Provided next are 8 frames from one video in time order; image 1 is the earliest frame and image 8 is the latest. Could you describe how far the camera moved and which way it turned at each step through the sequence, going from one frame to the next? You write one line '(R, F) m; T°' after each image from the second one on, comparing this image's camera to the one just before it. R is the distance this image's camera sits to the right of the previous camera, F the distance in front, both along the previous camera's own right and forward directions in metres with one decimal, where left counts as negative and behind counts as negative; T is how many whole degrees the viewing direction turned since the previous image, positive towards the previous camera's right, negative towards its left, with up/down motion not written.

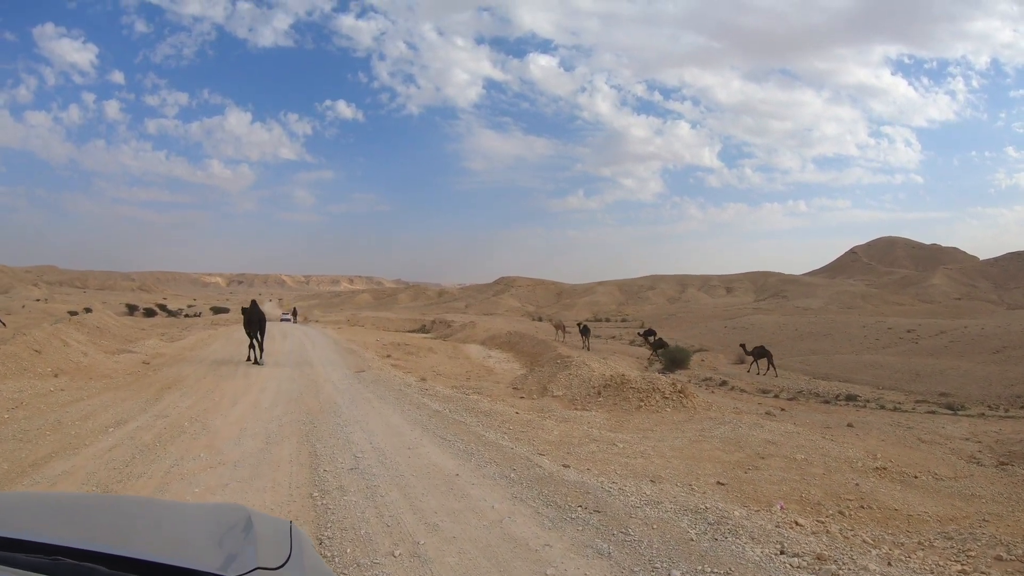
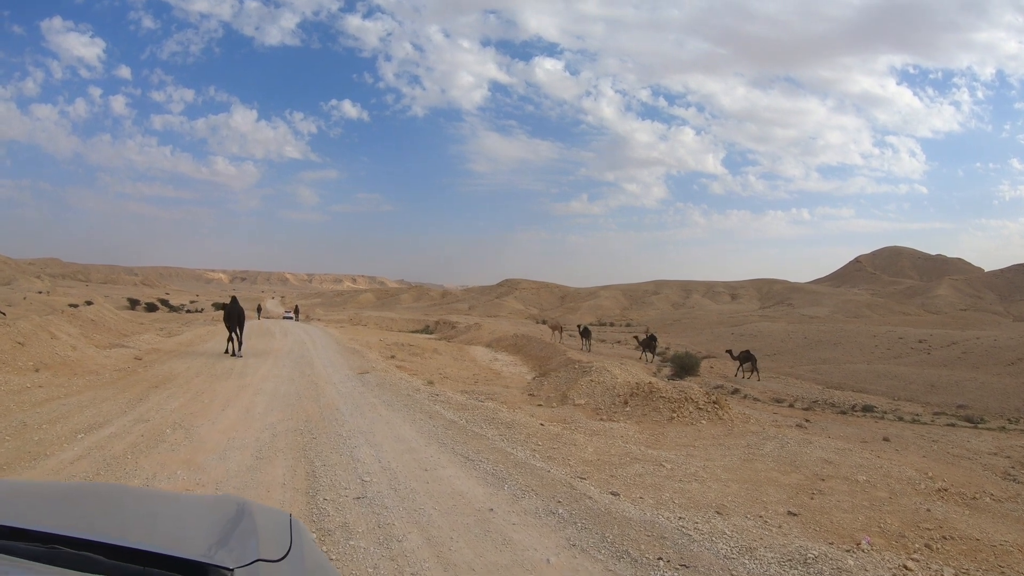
(-0.2, +0.7) m; 0°
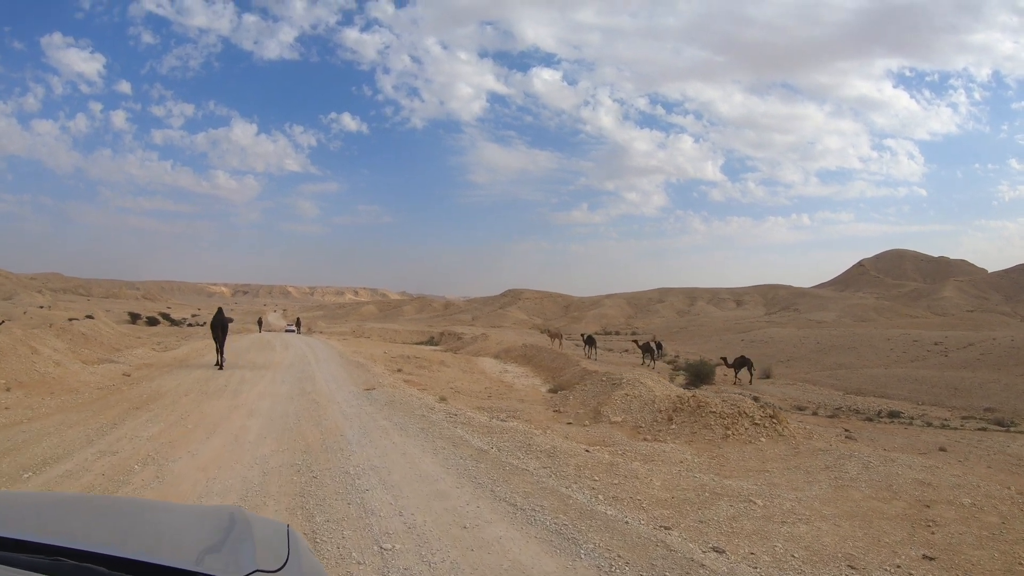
(-0.3, +0.9) m; 0°
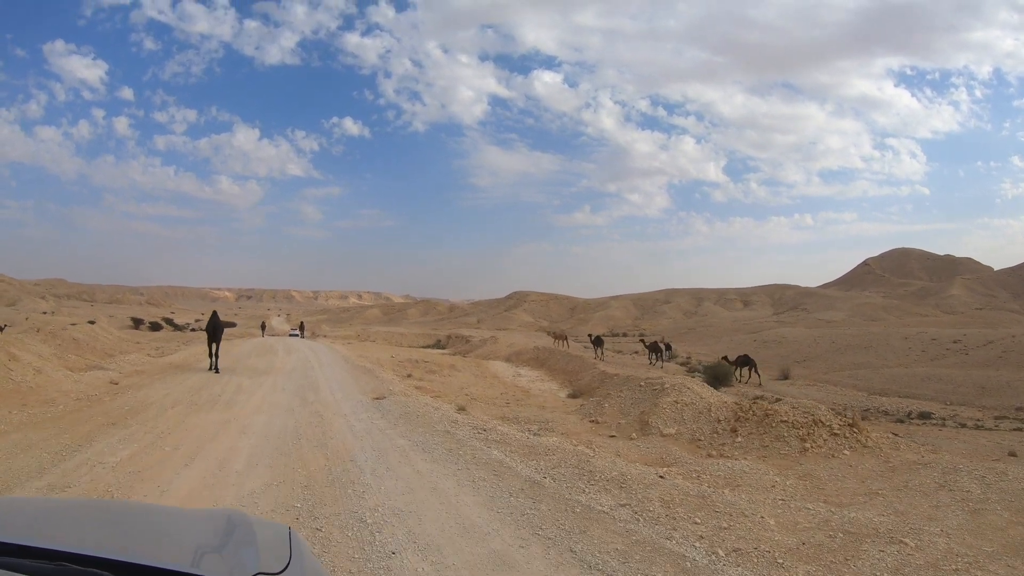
(-0.3, +1.0) m; 0°
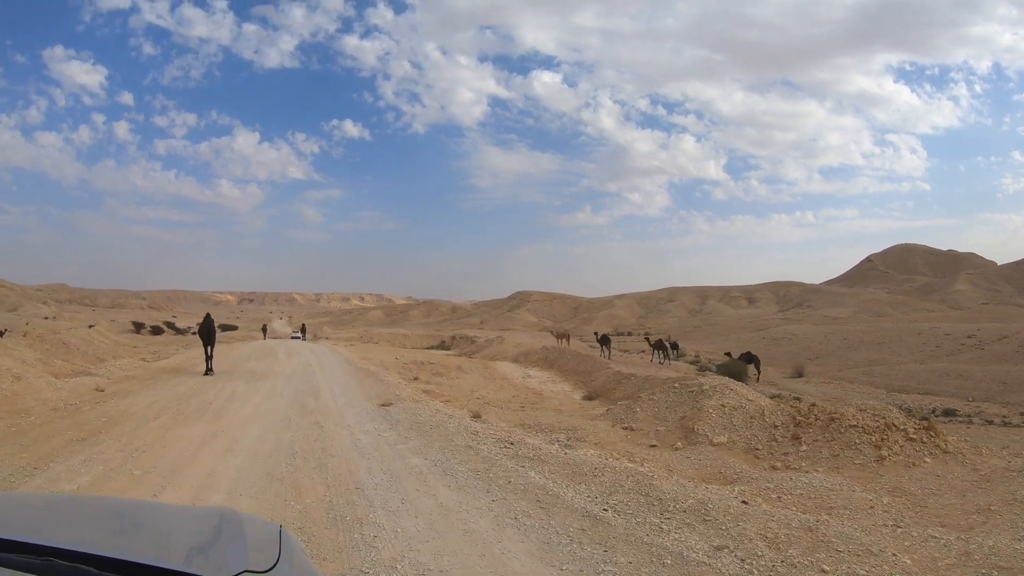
(-0.2, +0.8) m; 0°
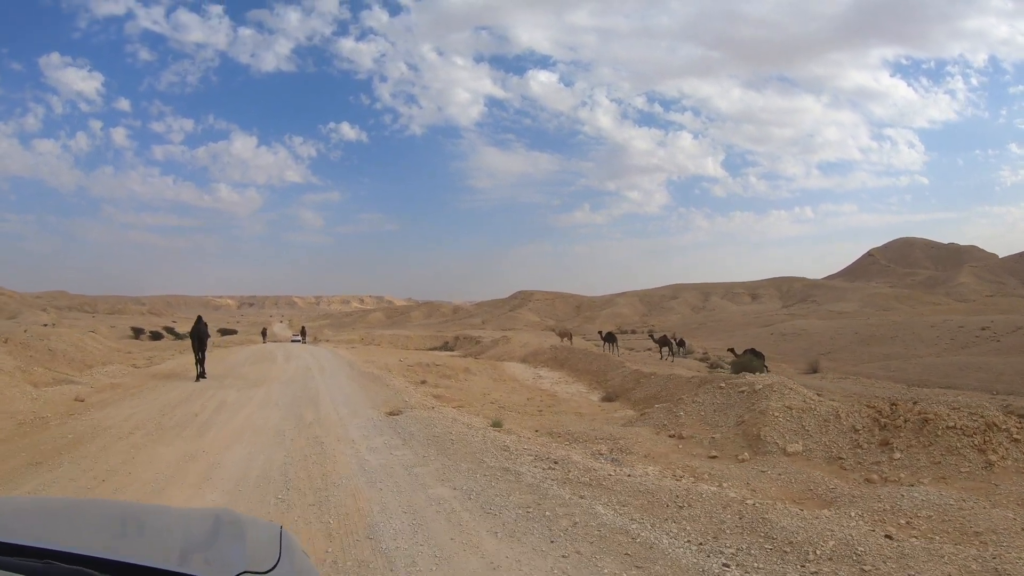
(-0.3, +0.9) m; 0°
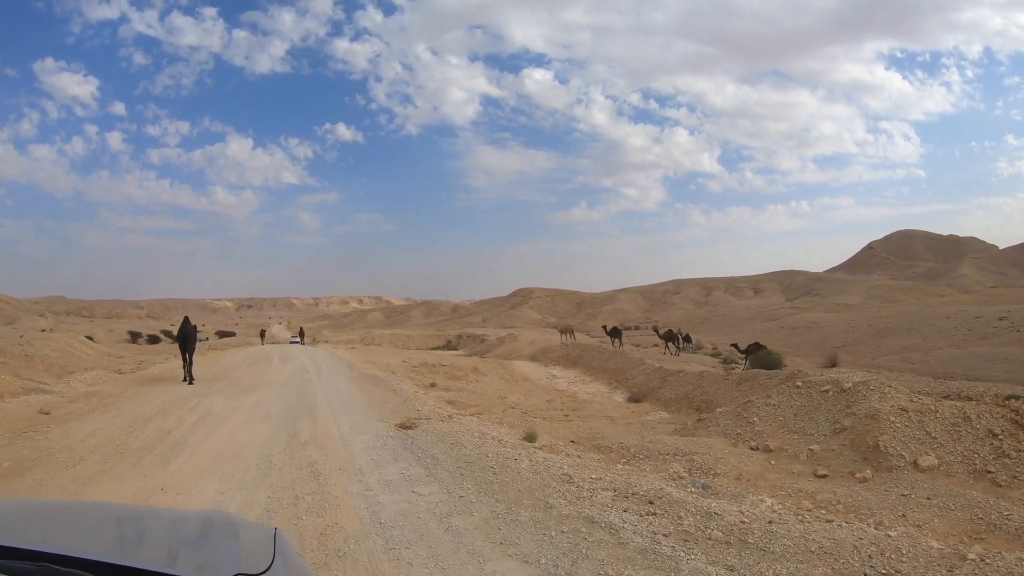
(-0.4, +1.2) m; 0°
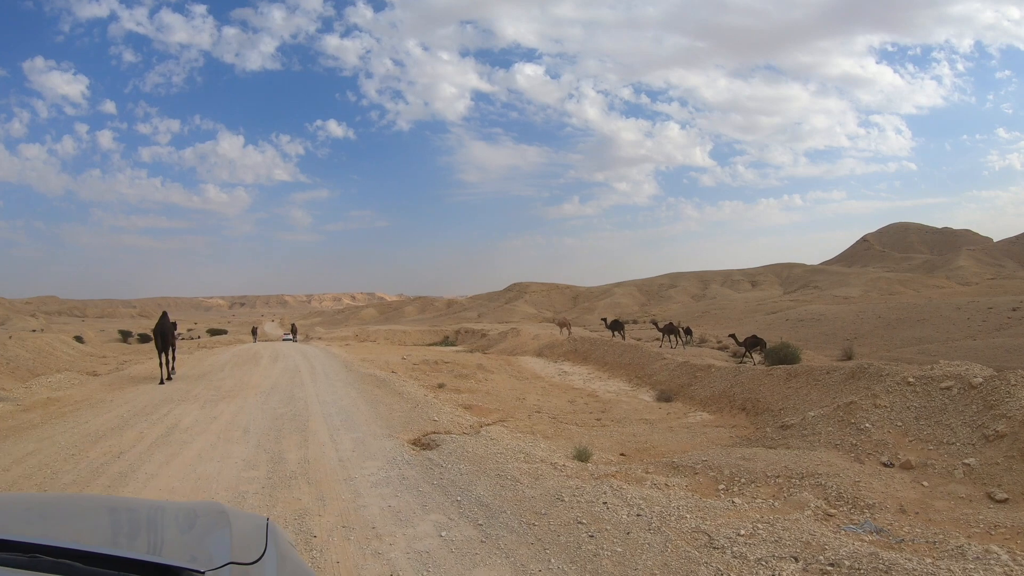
(-0.4, +1.3) m; +1°
